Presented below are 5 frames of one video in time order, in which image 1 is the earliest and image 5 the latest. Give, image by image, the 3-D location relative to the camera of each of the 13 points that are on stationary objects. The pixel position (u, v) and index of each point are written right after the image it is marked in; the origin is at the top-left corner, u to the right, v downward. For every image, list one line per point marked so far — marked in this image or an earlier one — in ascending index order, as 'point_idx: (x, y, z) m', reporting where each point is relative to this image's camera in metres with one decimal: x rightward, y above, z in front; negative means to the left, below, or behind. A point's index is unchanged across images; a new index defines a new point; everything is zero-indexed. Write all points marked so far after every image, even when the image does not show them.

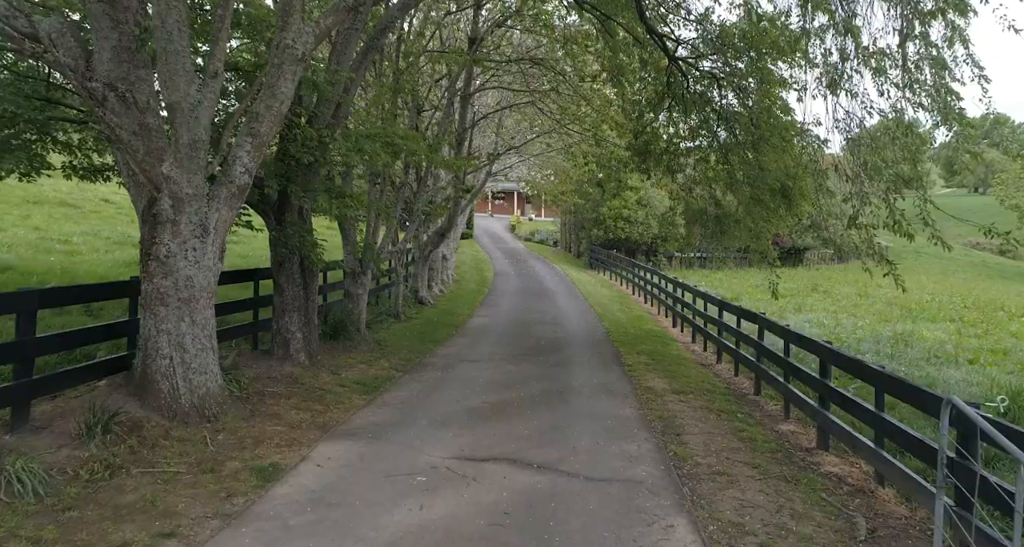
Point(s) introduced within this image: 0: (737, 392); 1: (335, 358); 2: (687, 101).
0: (+2.9, -1.6, +9.2) m
1: (-2.3, -1.1, +9.0) m
2: (+3.0, +2.9, +12.0) m
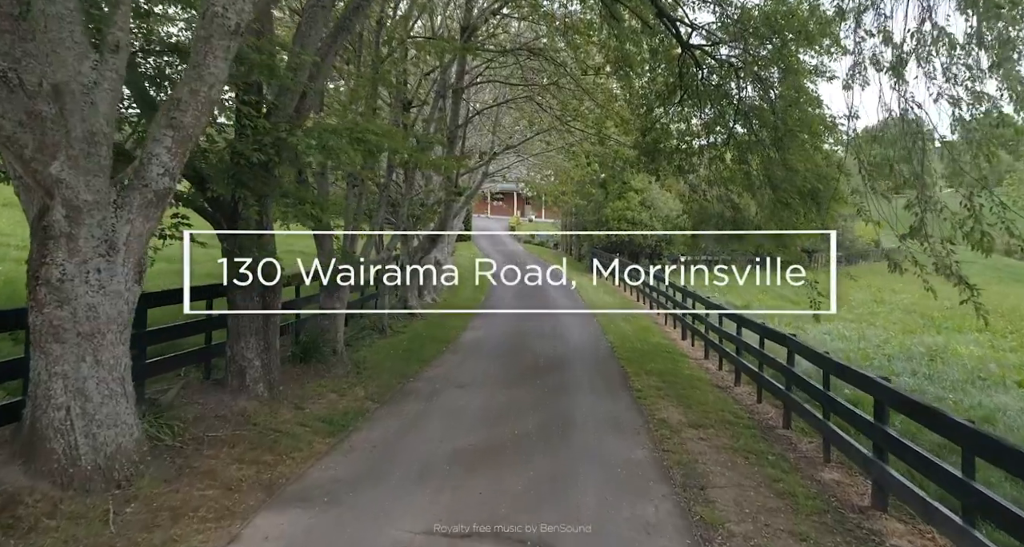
0: (+2.9, -1.7, +8.1) m
1: (-2.3, -1.3, +7.8) m
2: (+2.9, +2.8, +10.9) m
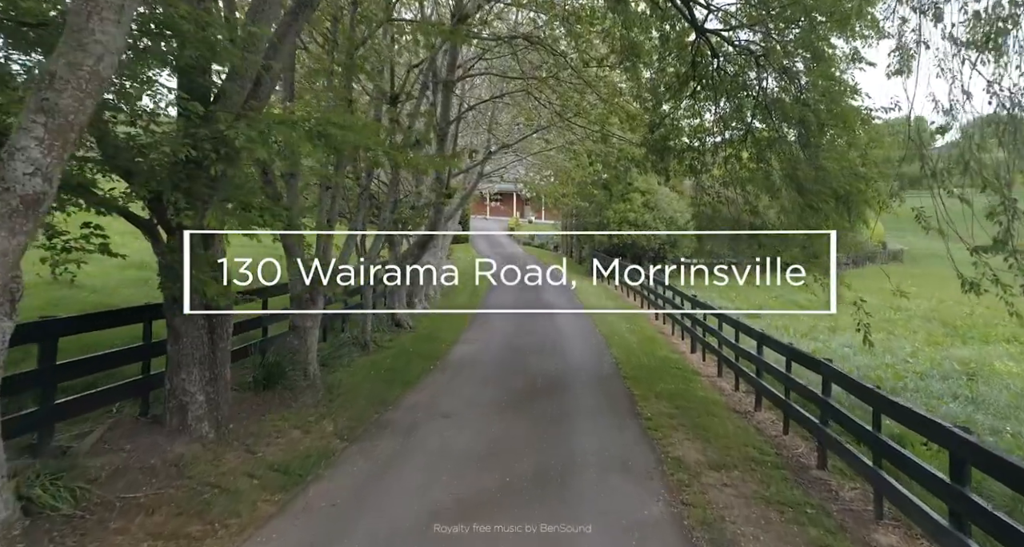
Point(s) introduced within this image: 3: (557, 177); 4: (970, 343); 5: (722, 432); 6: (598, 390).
0: (+2.8, -1.9, +7.0) m
1: (-2.4, -1.4, +6.7) m
2: (+2.8, +2.6, +9.8) m
3: (+1.2, +2.6, +19.0) m
4: (+10.1, -1.5, +15.5) m
5: (+2.4, -1.8, +8.1) m
6: (+1.2, -1.6, +9.6) m
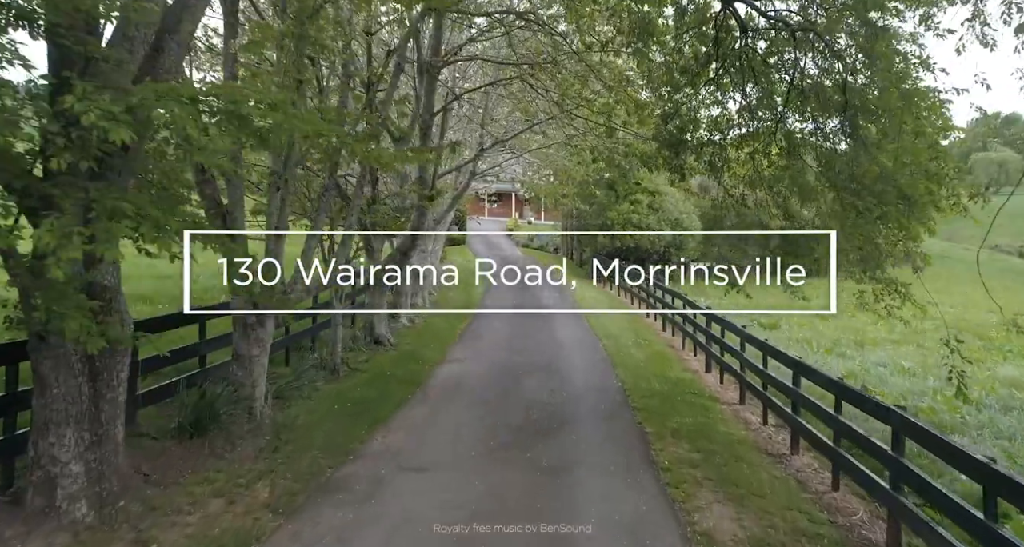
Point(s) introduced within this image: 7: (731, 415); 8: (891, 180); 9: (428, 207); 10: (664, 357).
0: (+2.7, -2.1, +5.5) m
1: (-2.5, -1.6, +5.2) m
2: (+2.7, +2.4, +8.3) m
3: (+1.1, +2.4, +17.5) m
4: (+9.9, -1.7, +14.0) m
5: (+2.3, -2.0, +6.5) m
6: (+1.1, -1.8, +8.1) m
7: (+2.9, -1.9, +9.5) m
8: (+3.7, +0.9, +7.0) m
9: (-1.3, +1.1, +11.2) m
10: (+2.9, -1.6, +13.4) m
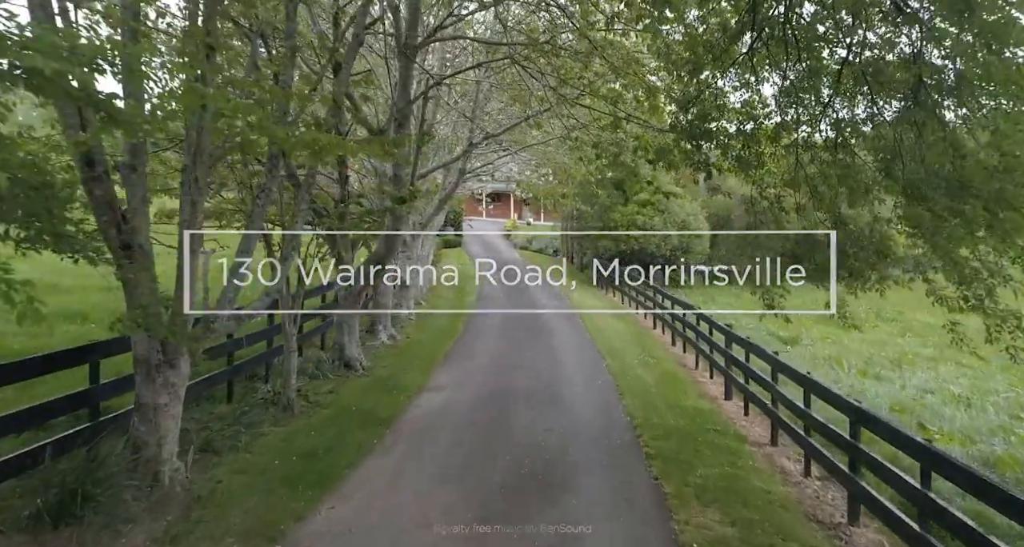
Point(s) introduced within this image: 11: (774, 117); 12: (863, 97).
0: (+2.5, -2.3, +3.8) m
1: (-2.7, -1.8, +3.6) m
2: (+2.6, +2.2, +6.6) m
3: (+0.9, +2.2, +15.8) m
4: (+9.8, -1.9, +12.3) m
5: (+2.2, -2.2, +4.9) m
6: (+0.9, -2.0, +6.4) m
7: (+2.8, -2.1, +7.8) m
8: (+3.5, +0.7, +5.4) m
9: (-1.5, +0.9, +9.5) m
10: (+2.8, -1.8, +11.7) m
11: (+2.8, +1.6, +7.2) m
12: (+3.2, +1.6, +6.2) m
